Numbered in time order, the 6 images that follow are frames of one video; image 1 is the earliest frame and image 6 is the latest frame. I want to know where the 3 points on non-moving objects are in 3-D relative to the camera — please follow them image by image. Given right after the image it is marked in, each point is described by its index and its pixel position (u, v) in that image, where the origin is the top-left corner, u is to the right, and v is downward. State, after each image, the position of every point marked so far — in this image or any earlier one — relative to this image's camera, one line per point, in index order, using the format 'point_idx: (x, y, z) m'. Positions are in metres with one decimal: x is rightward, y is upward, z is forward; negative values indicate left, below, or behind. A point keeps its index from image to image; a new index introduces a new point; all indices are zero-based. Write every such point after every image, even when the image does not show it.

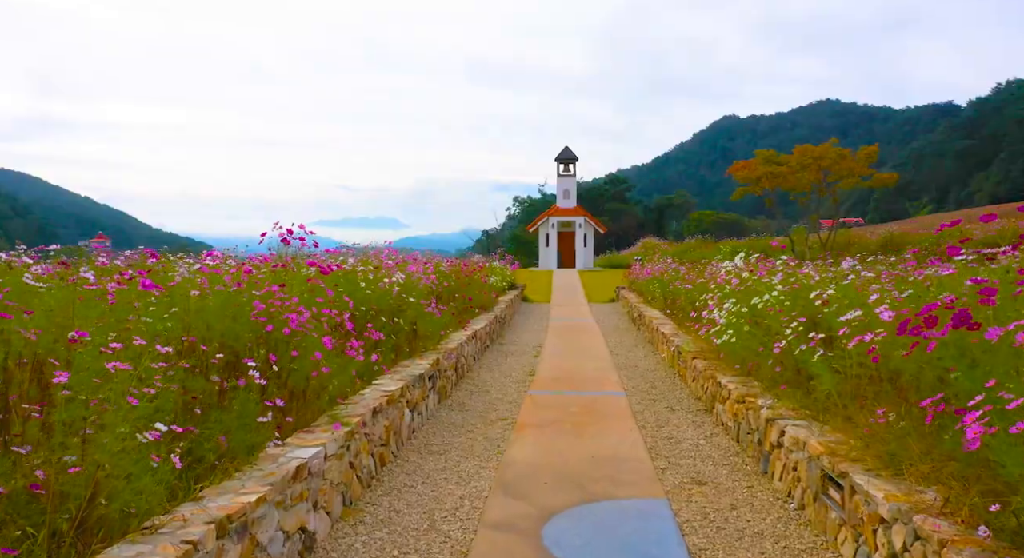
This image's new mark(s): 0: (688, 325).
0: (+2.4, -0.6, +8.4) m
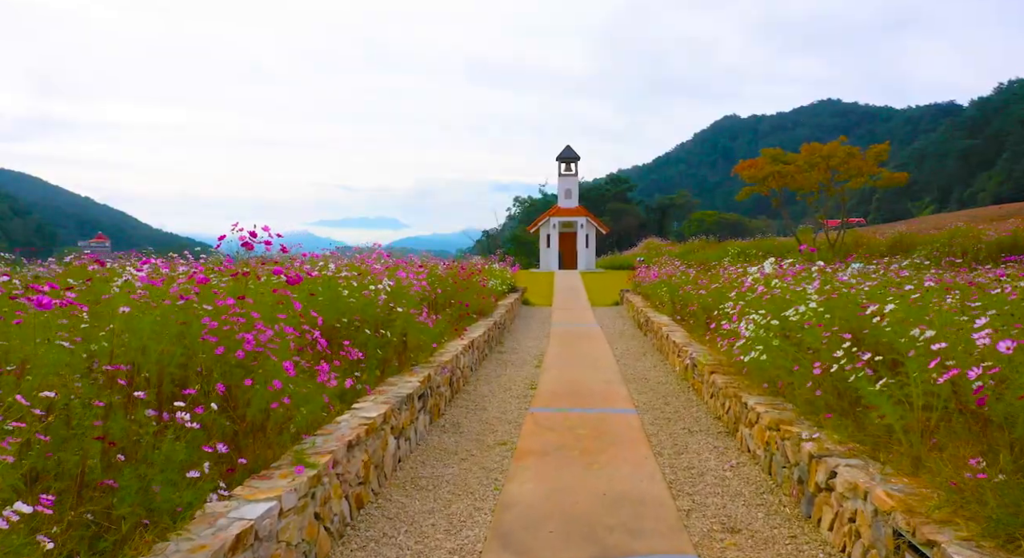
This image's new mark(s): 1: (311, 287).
0: (+2.4, -0.7, +7.7) m
1: (-1.7, -0.1, +5.0) m
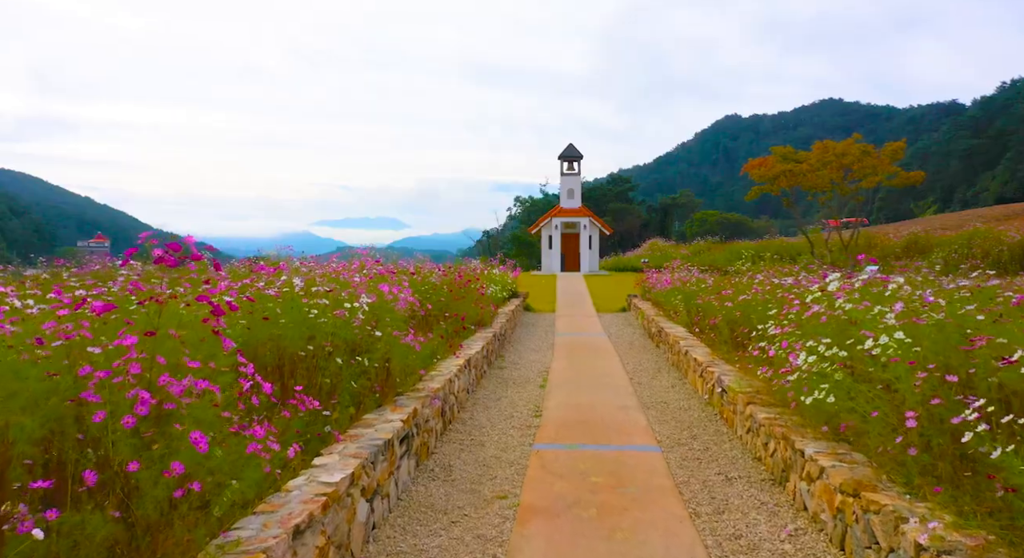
0: (+2.4, -0.8, +6.8) m
1: (-1.7, -0.2, +4.1) m
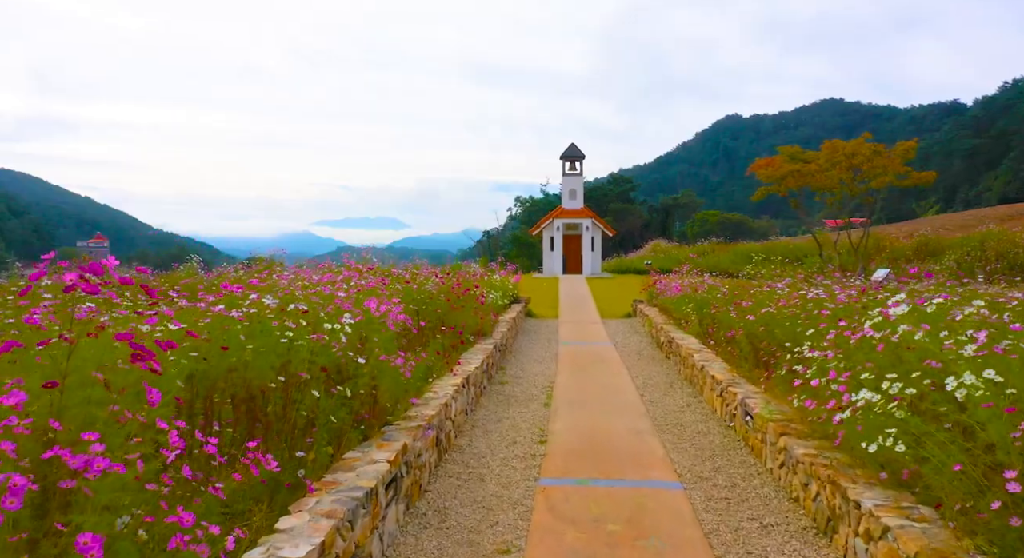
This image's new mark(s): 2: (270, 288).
0: (+2.5, -0.9, +6.3) m
1: (-1.6, -0.3, +3.5) m
2: (-2.0, -0.1, +5.2) m
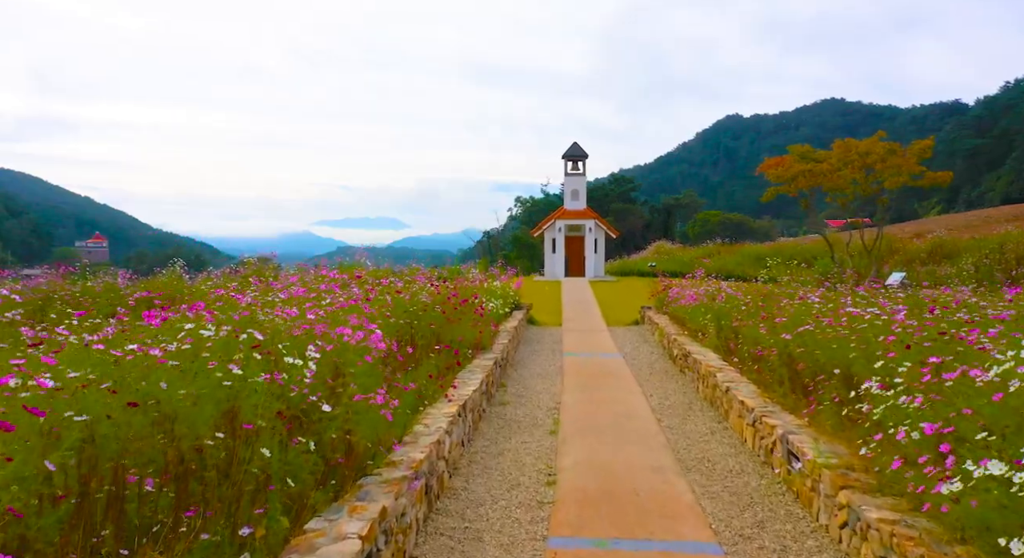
0: (+2.5, -1.1, +5.5) m
1: (-1.6, -0.5, +2.7) m
2: (-2.0, -0.2, +4.4) m
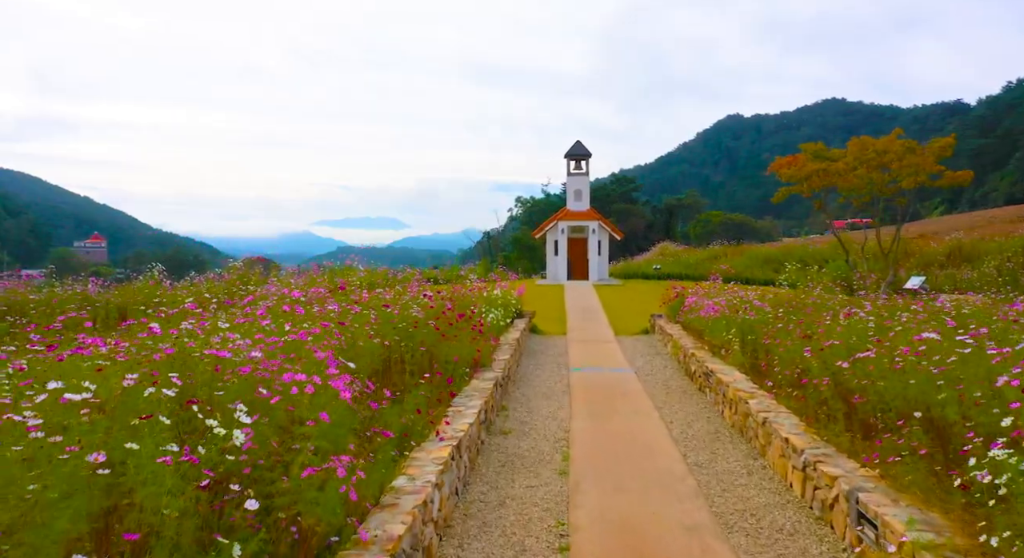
0: (+2.5, -1.2, +4.6) m
1: (-1.6, -0.6, +1.8) m
2: (-2.0, -0.3, +3.5) m
